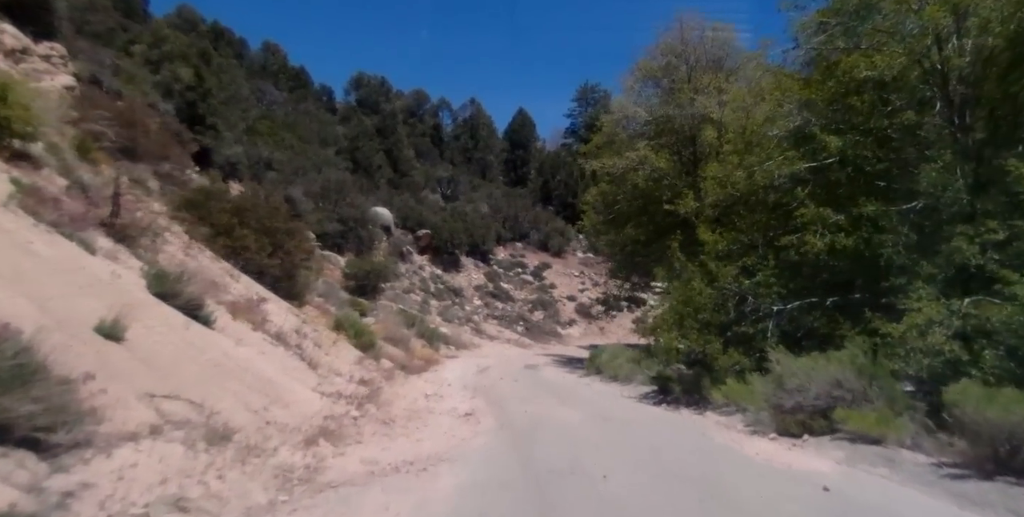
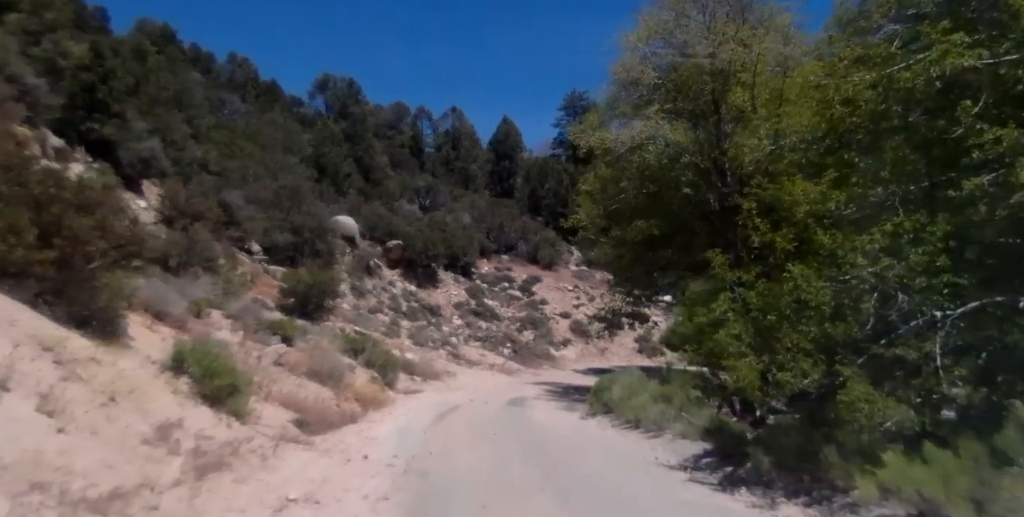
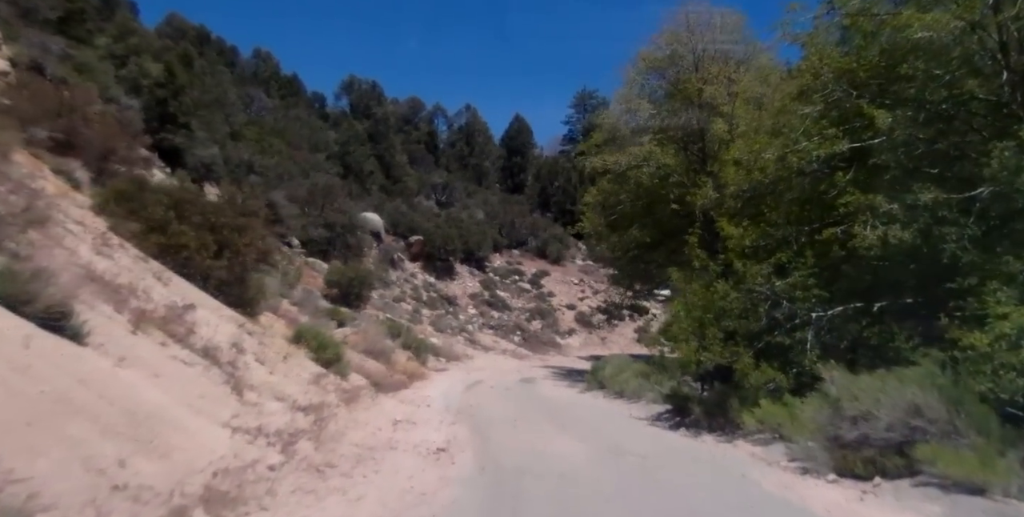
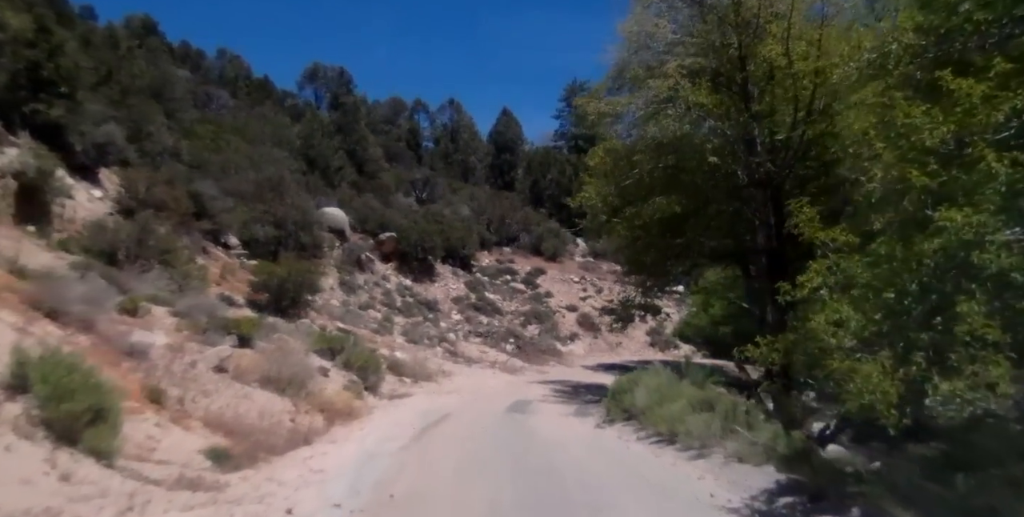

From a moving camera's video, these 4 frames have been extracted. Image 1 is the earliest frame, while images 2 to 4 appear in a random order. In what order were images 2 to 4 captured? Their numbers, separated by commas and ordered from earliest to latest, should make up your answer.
3, 2, 4
